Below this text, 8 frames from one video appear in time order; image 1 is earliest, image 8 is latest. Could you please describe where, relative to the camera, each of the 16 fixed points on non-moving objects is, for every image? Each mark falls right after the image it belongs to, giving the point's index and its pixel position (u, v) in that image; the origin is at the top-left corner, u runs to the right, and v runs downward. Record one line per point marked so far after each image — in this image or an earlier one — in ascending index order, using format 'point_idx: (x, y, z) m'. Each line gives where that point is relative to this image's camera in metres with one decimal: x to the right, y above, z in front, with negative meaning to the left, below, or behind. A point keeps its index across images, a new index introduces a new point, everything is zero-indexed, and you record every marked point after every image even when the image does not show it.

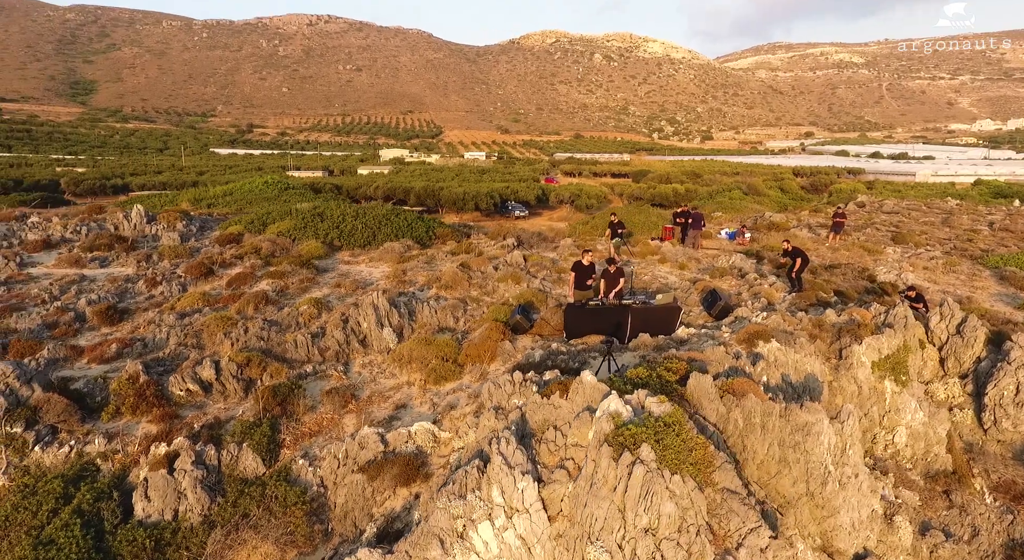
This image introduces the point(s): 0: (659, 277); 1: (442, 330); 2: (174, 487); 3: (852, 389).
0: (+4.2, 0.0, +18.2) m
1: (-1.6, -1.2, +14.9) m
2: (-5.2, -3.2, +9.7) m
3: (+6.9, -2.2, +12.7) m
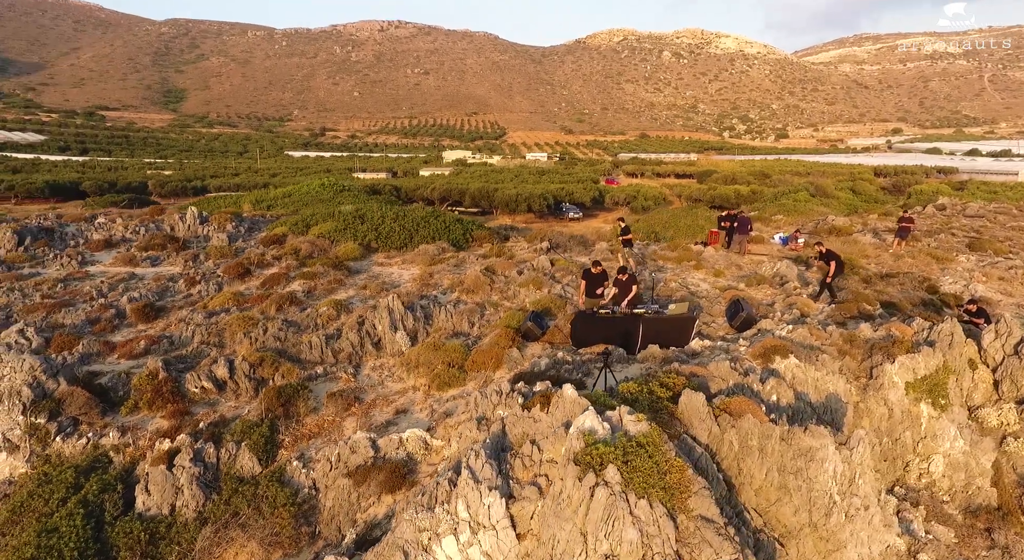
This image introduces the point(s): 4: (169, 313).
0: (+4.9, -0.2, +17.5) m
1: (-1.3, -1.3, +14.9) m
2: (-5.5, -3.3, +10.1) m
3: (+6.9, -2.5, +11.7) m
4: (-8.4, -0.8, +15.5) m
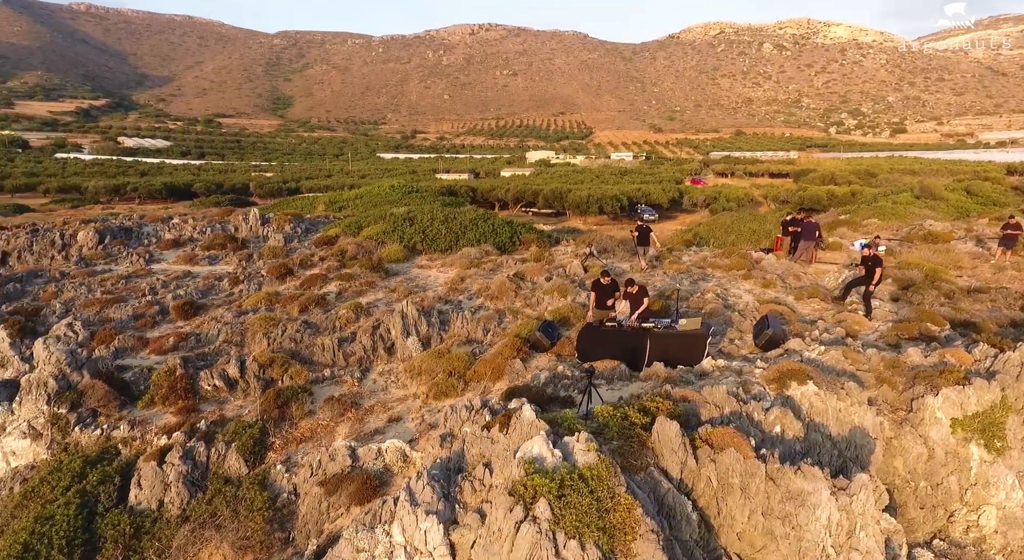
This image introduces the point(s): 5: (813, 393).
0: (+5.6, -0.5, +16.2) m
1: (-1.0, -1.4, +14.6) m
2: (-5.9, -3.4, +10.5) m
3: (+6.6, -2.8, +10.2) m
4: (-7.9, -0.8, +16.3) m
5: (+5.1, -1.9, +10.5) m
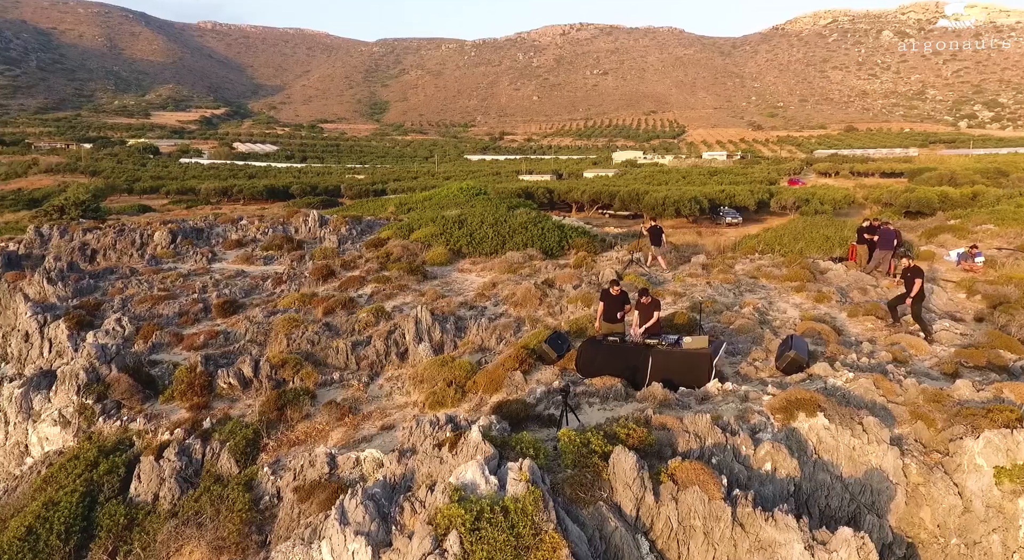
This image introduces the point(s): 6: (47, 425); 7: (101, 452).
0: (+6.1, -0.8, +14.8) m
1: (-0.7, -1.6, +14.2) m
2: (-6.3, -3.4, +11.0) m
3: (+6.1, -3.1, +8.7) m
4: (-7.2, -0.8, +17.0) m
5: (+4.6, -2.2, +9.3) m
6: (-9.3, -2.9, +12.5) m
7: (-7.8, -3.2, +11.8) m
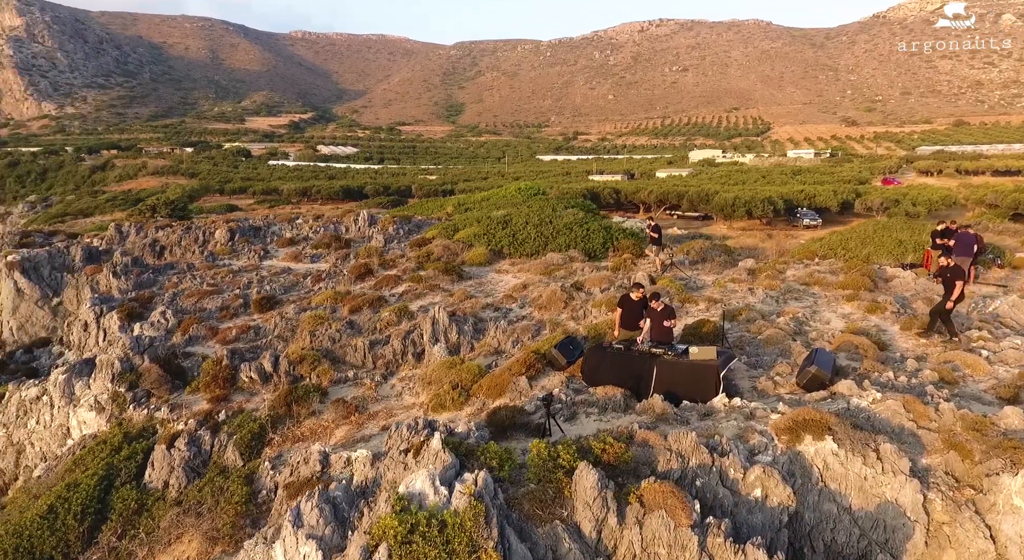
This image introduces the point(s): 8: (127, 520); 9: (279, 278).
0: (+6.5, -1.0, +13.6) m
1: (-0.4, -1.6, +13.9) m
2: (-6.3, -3.3, +11.5) m
3: (+5.7, -3.2, +7.6) m
4: (-6.5, -0.7, +17.5) m
5: (+4.3, -2.3, +8.3) m
6: (-9.1, -2.8, +13.3) m
7: (-7.7, -3.1, +12.4) m
8: (-6.7, -4.2, +10.9) m
9: (-7.5, +0.1, +20.0) m
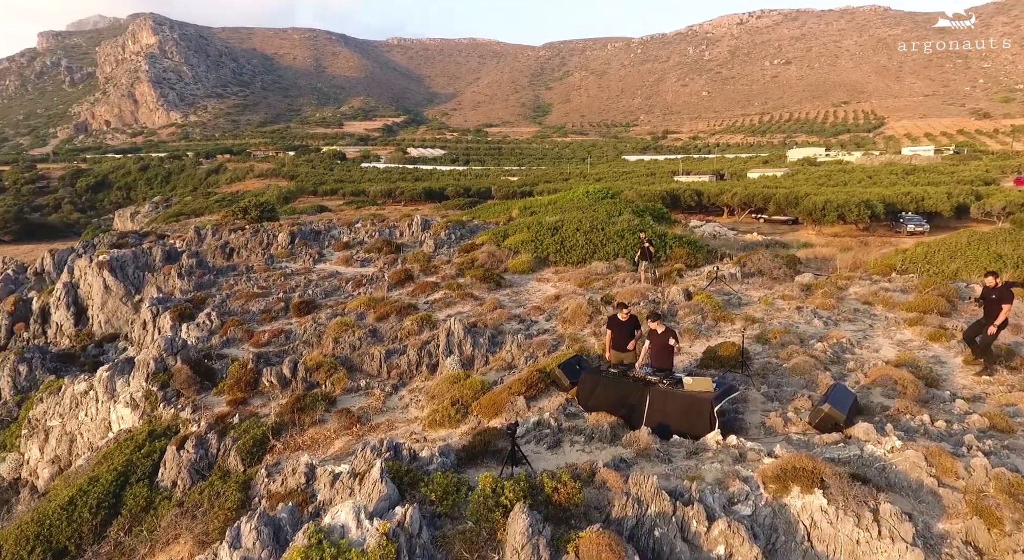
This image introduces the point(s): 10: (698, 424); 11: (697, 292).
0: (+6.6, -1.4, +12.1) m
1: (-0.1, -1.9, +13.5) m
2: (-6.4, -3.5, +12.0) m
3: (+4.8, -3.6, +6.2) m
4: (-5.6, -0.9, +17.9) m
5: (+3.6, -2.7, +7.2) m
6: (-8.9, -2.9, +14.2) m
7: (-7.6, -3.3, +13.1) m
8: (-6.9, -4.3, +11.4) m
9: (-6.2, -0.1, +20.6) m
10: (+2.7, -2.1, +9.2) m
11: (+4.9, -0.3, +16.1) m
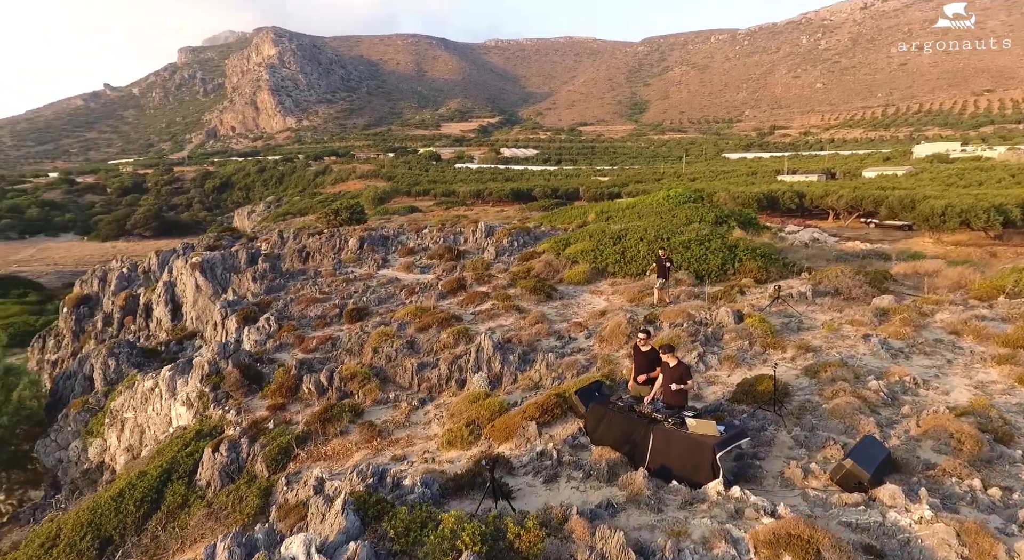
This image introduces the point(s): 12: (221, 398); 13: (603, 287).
0: (+6.8, -1.9, +10.6) m
1: (+0.4, -2.3, +13.0) m
2: (-6.0, -3.7, +12.6) m
3: (+4.1, -4.1, +5.1) m
4: (-4.2, -1.1, +18.4) m
5: (+3.0, -3.1, +6.3) m
6: (-8.1, -3.0, +15.2) m
7: (-7.1, -3.5, +14.0) m
8: (-6.6, -4.5, +12.2) m
9: (-4.3, -0.3, +21.0) m
10: (+2.5, -2.6, +8.4) m
11: (+5.8, -0.8, +14.8) m
12: (-7.0, -2.8, +14.9) m
13: (+2.8, -0.2, +19.7) m
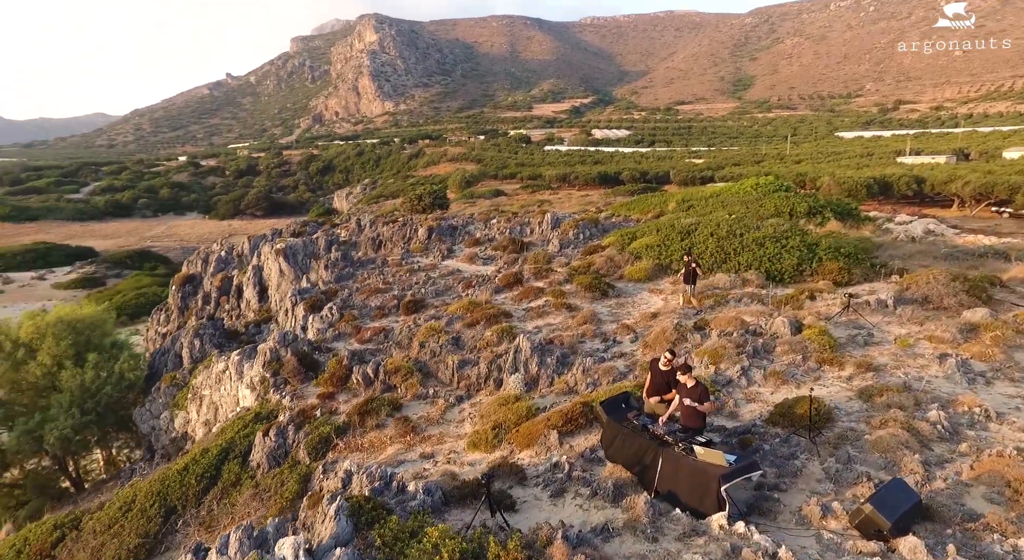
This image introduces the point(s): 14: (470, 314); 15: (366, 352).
0: (+7.1, -2.2, +9.5) m
1: (+1.1, -2.3, +12.8) m
2: (-5.4, -3.6, +13.4) m
3: (+3.5, -4.5, +4.5) m
4: (-2.6, -0.9, +18.7) m
5: (+2.6, -3.4, +5.8) m
6: (-7.0, -2.8, +16.3) m
7: (-6.2, -3.3, +14.9) m
8: (-6.1, -4.4, +13.1) m
9: (-2.3, 0.0, +21.4) m
10: (+2.5, -2.8, +7.9) m
11: (+6.7, -0.9, +13.7) m
12: (-5.9, -2.6, +15.8) m
13: (+4.6, -0.1, +19.0) m
14: (-1.1, -0.9, +17.5) m
15: (-3.8, -1.9, +16.3) m
